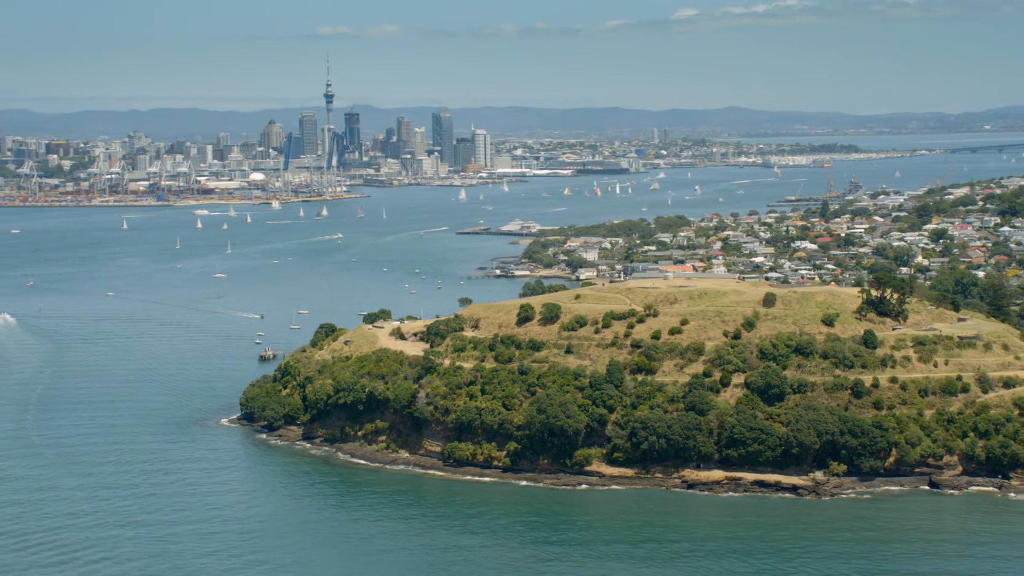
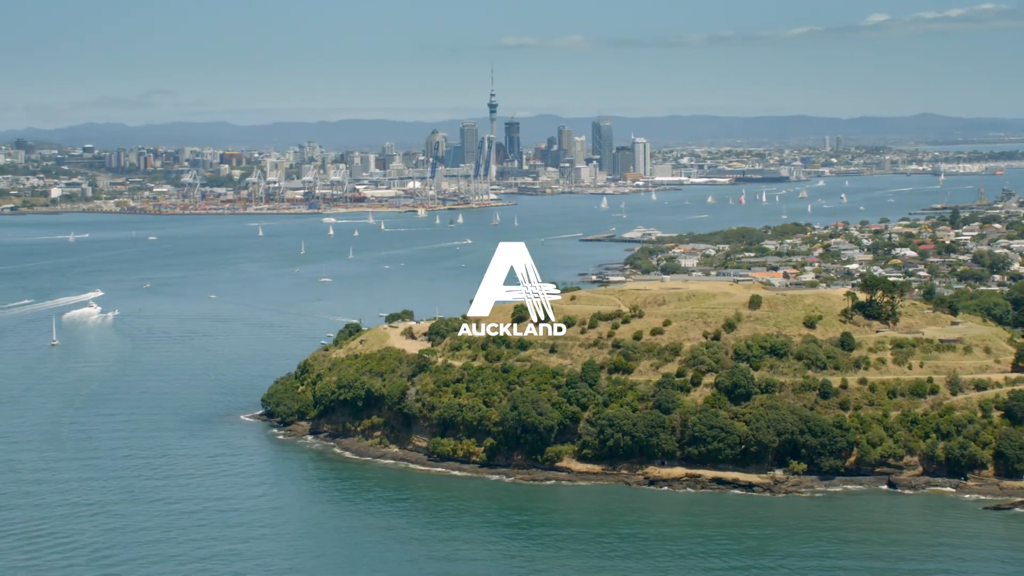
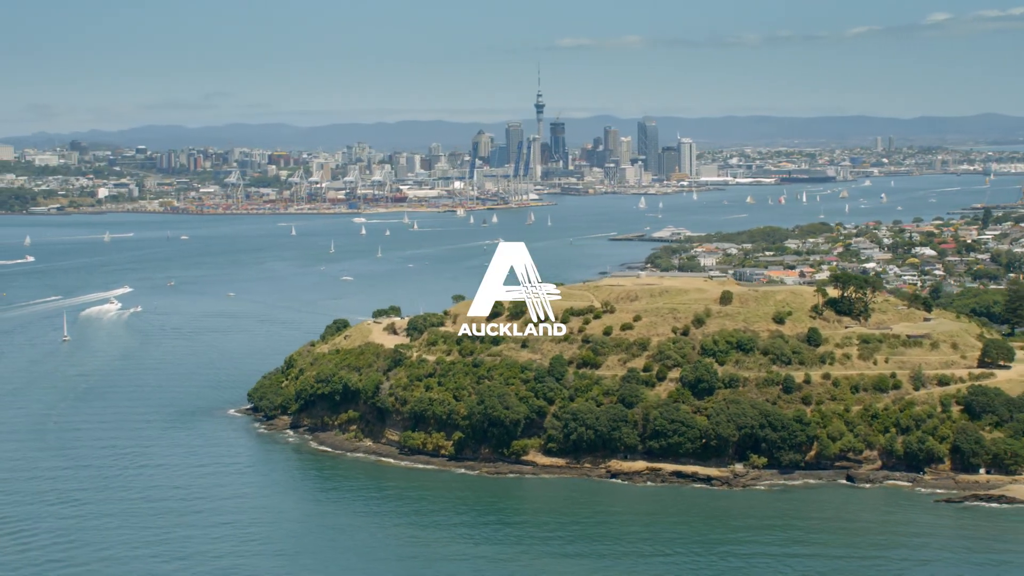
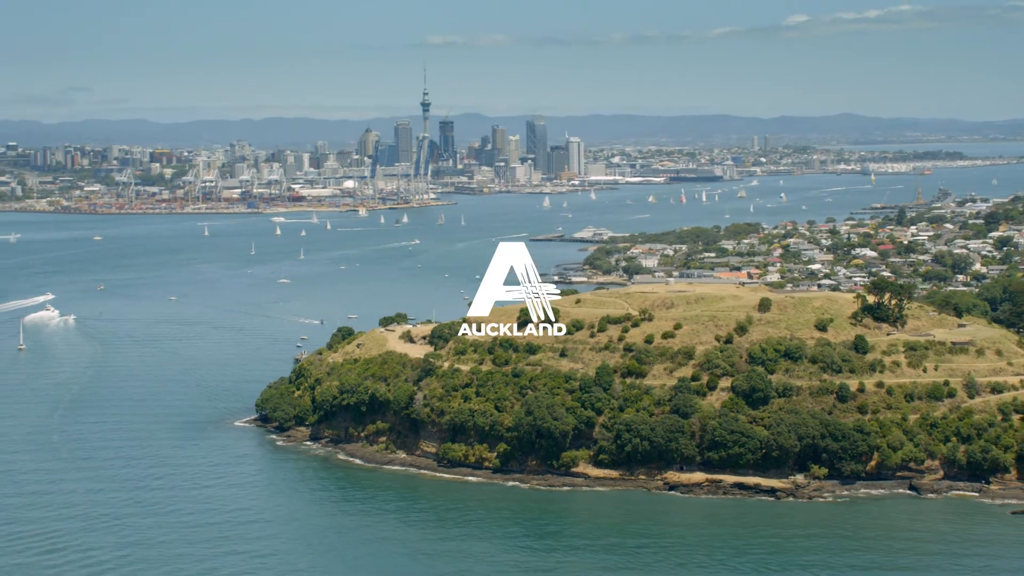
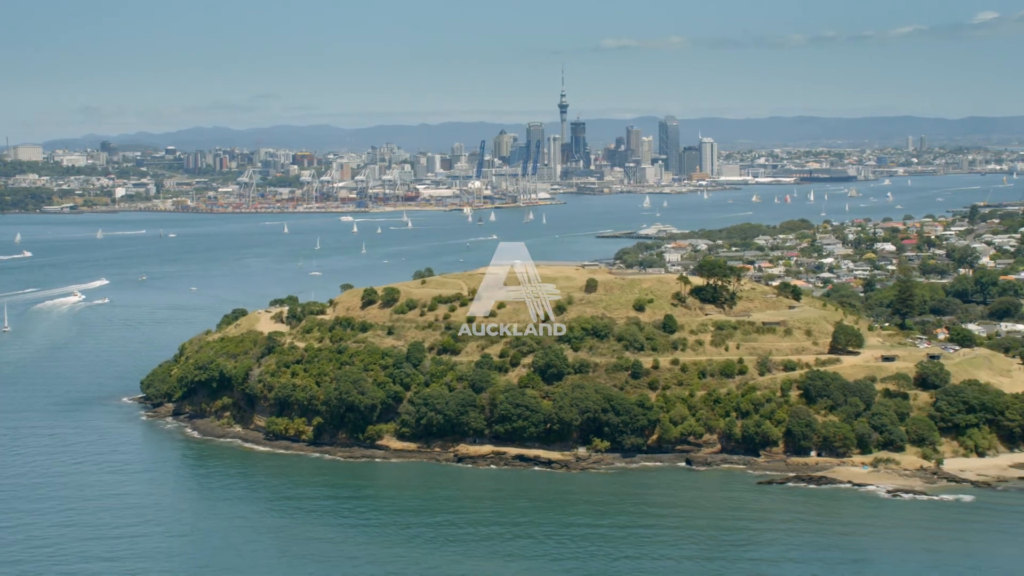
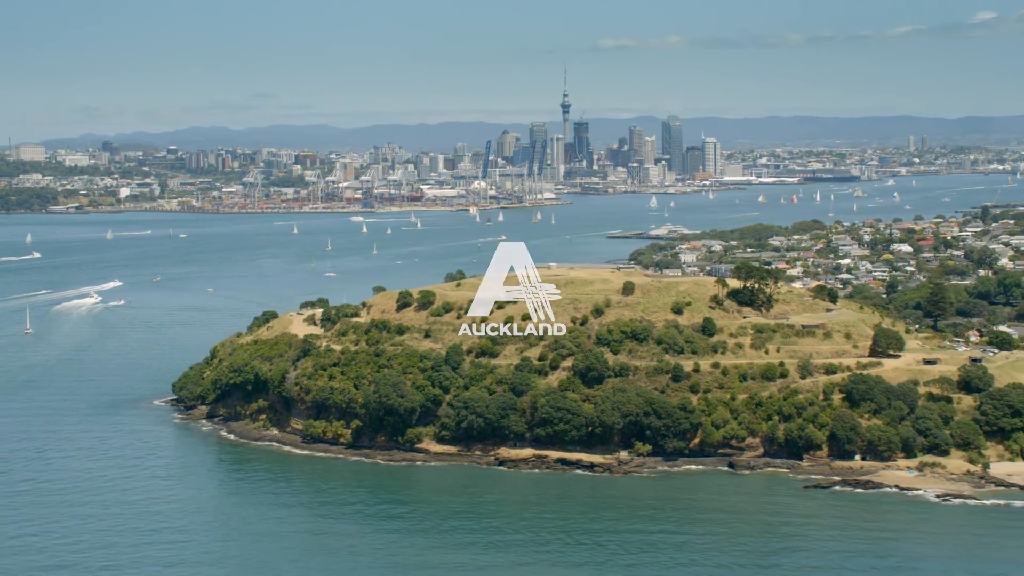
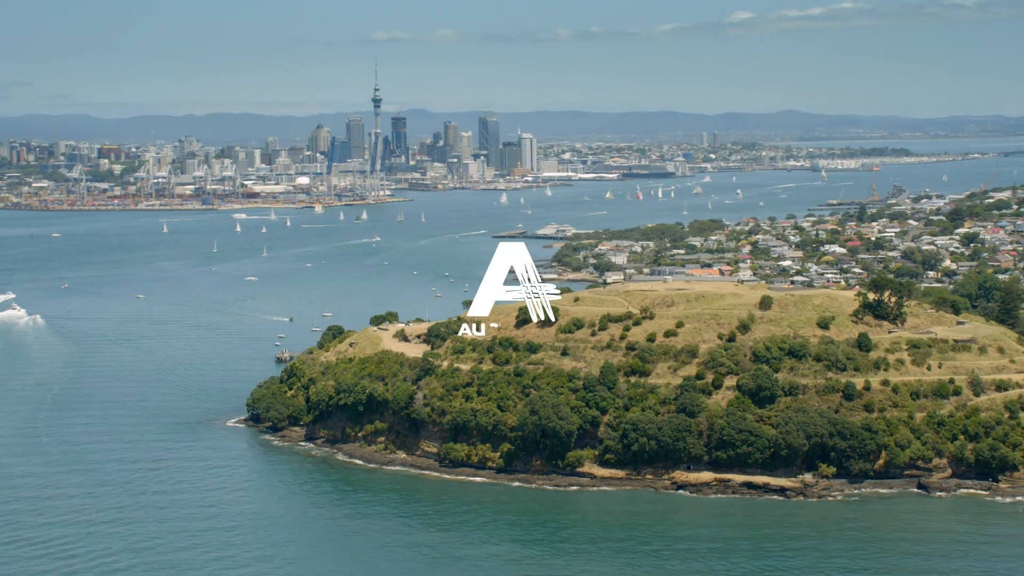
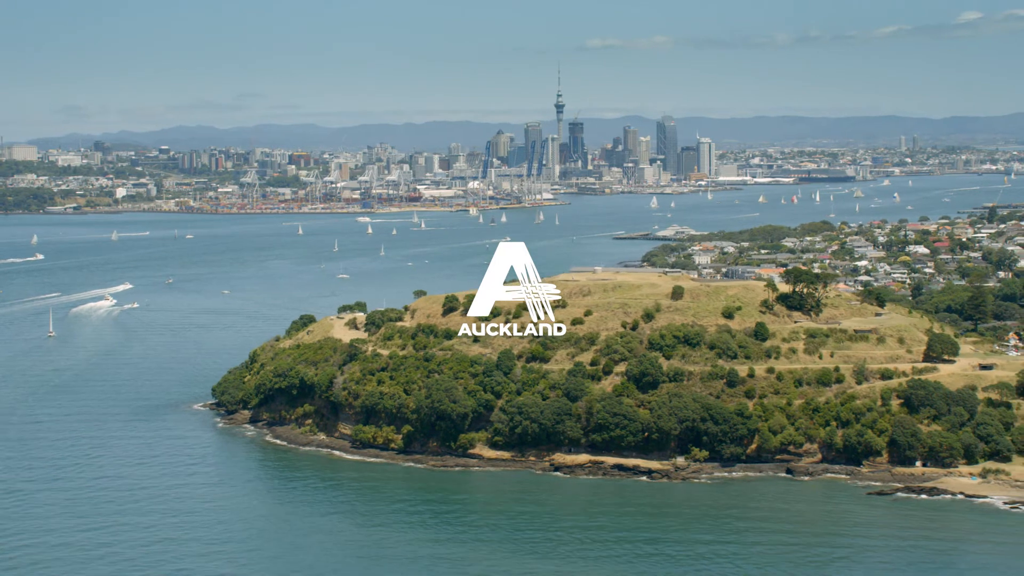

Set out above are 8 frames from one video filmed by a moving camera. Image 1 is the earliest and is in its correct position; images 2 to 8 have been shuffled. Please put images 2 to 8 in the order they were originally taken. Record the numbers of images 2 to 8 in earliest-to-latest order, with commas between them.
7, 4, 2, 3, 8, 6, 5
